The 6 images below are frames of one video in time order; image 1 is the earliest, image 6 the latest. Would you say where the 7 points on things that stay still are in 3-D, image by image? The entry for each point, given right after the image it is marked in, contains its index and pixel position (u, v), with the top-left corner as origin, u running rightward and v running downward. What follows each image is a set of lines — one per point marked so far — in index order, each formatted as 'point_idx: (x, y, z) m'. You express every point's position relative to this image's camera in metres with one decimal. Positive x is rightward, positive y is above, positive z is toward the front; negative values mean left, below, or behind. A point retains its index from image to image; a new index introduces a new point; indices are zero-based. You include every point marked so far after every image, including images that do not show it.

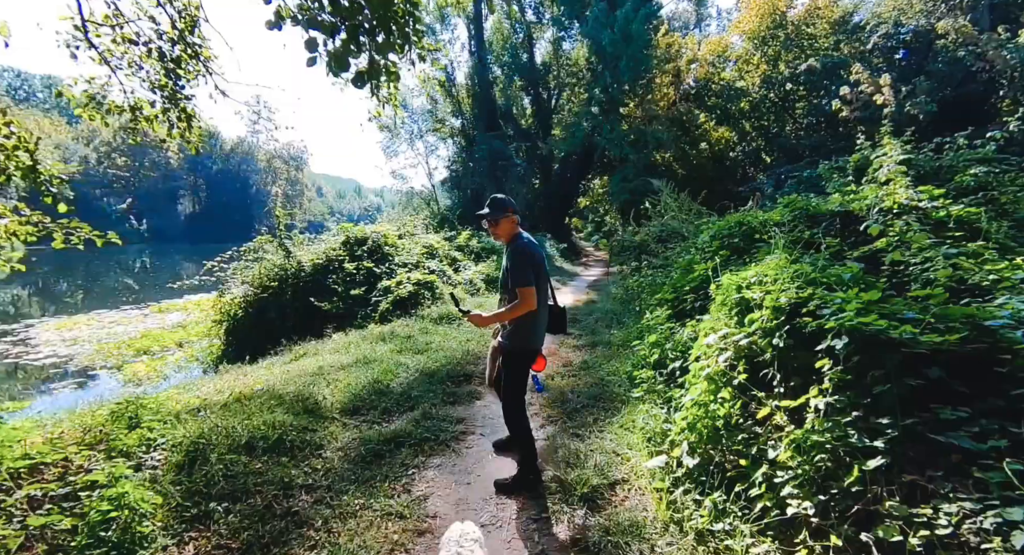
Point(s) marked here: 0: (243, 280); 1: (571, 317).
0: (-5.3, 0.0, +10.6) m
1: (+1.0, -0.7, +9.0) m
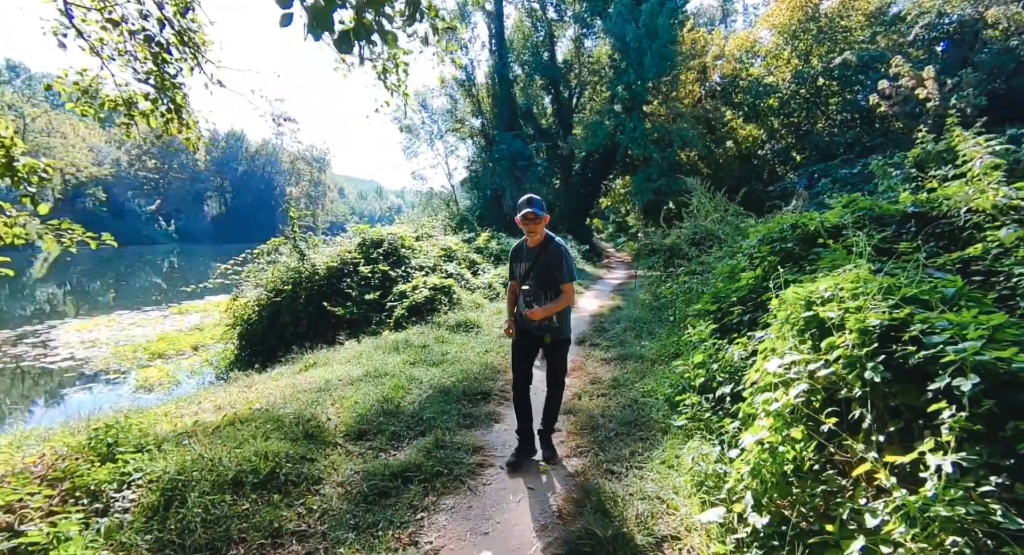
0: (-4.9, -0.1, +10.2) m
1: (+1.3, -0.8, +8.5) m
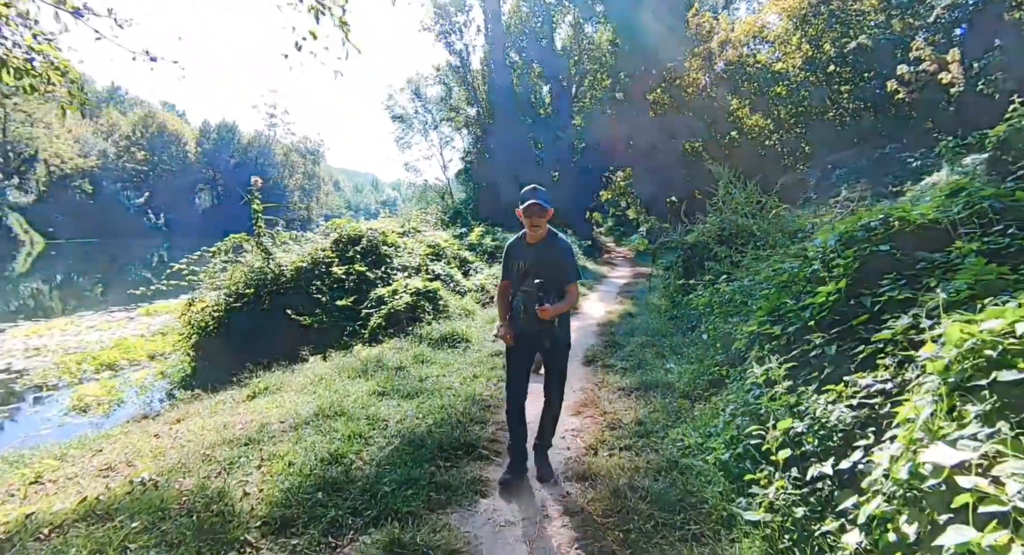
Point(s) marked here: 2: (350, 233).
0: (-5.0, -0.1, +8.9) m
1: (+1.3, -0.8, +7.2) m
2: (-3.0, +0.8, +9.8) m
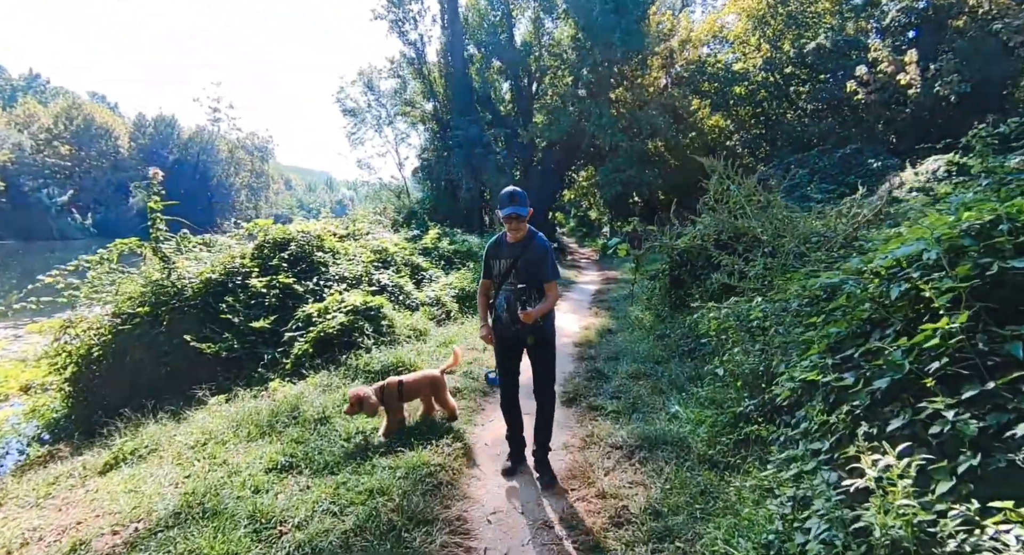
0: (-5.5, -0.3, +7.1) m
1: (+0.8, -1.0, +5.9) m
2: (-3.6, +0.6, +8.2) m
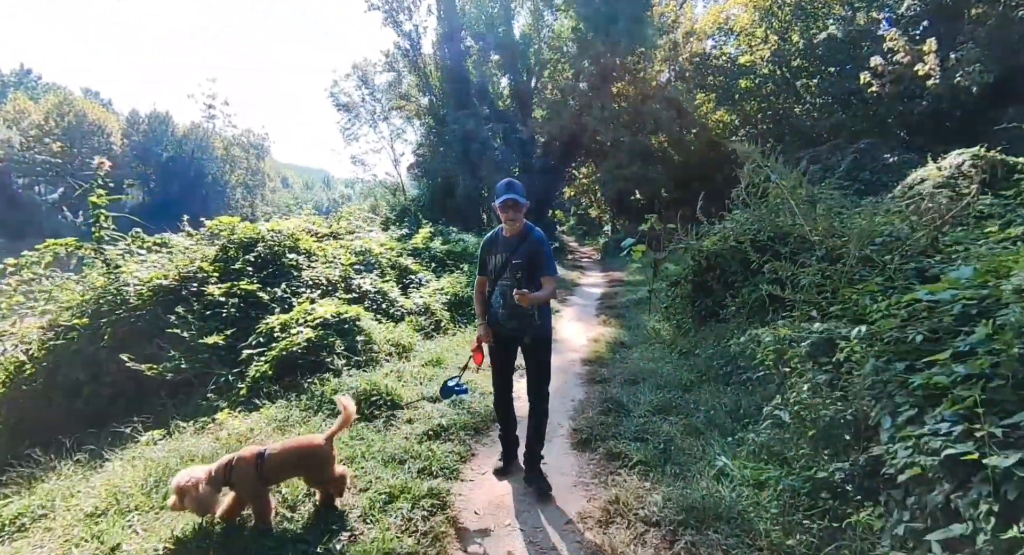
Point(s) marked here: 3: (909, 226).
0: (-5.6, -0.4, +6.1) m
1: (+0.8, -1.1, +4.9) m
2: (-3.7, +0.6, +7.2) m
3: (+3.4, +0.4, +4.5) m
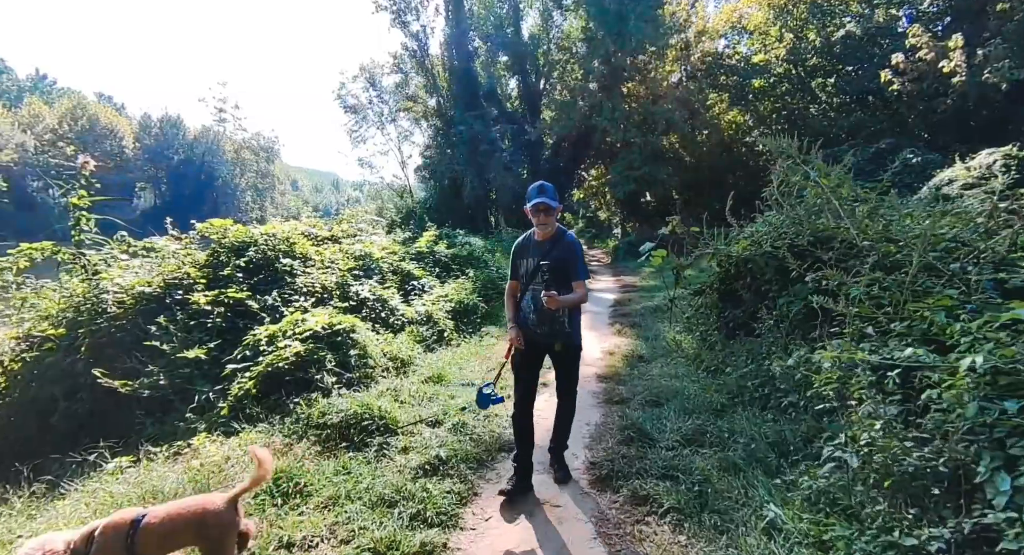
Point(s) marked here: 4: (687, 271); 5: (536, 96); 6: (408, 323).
0: (-5.5, -0.5, +5.7) m
1: (+0.9, -1.1, +4.3) m
2: (-3.5, +0.5, +6.7) m
3: (+3.4, +0.4, +3.9) m
4: (+2.2, +0.1, +6.6) m
5: (+0.9, +7.2, +20.3) m
6: (-1.3, -0.6, +6.7) m
